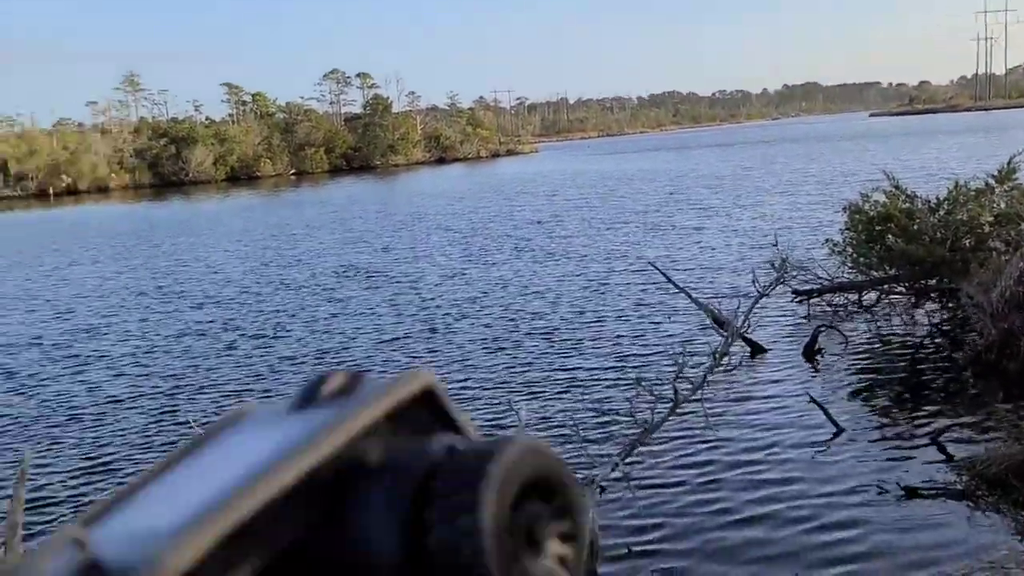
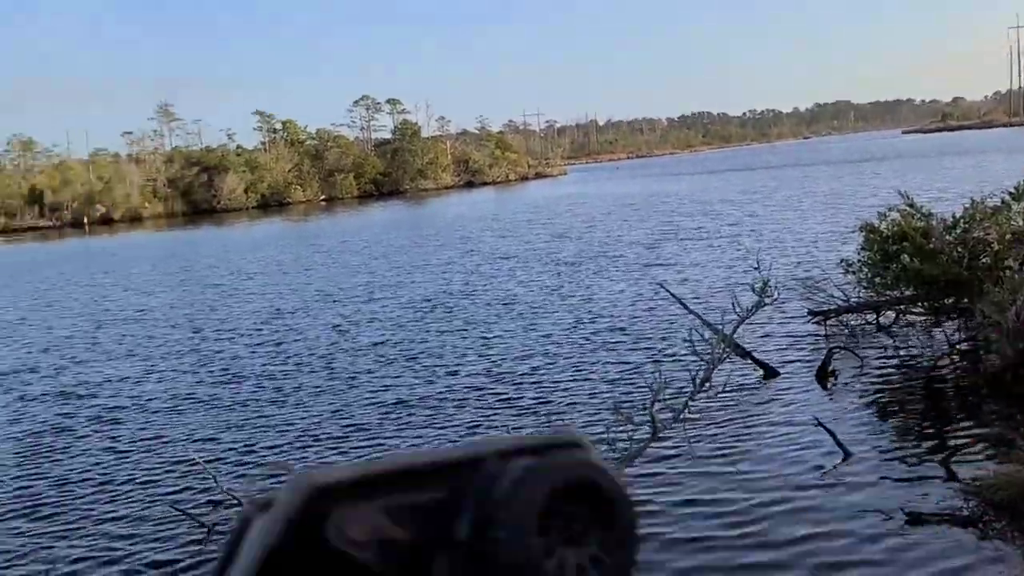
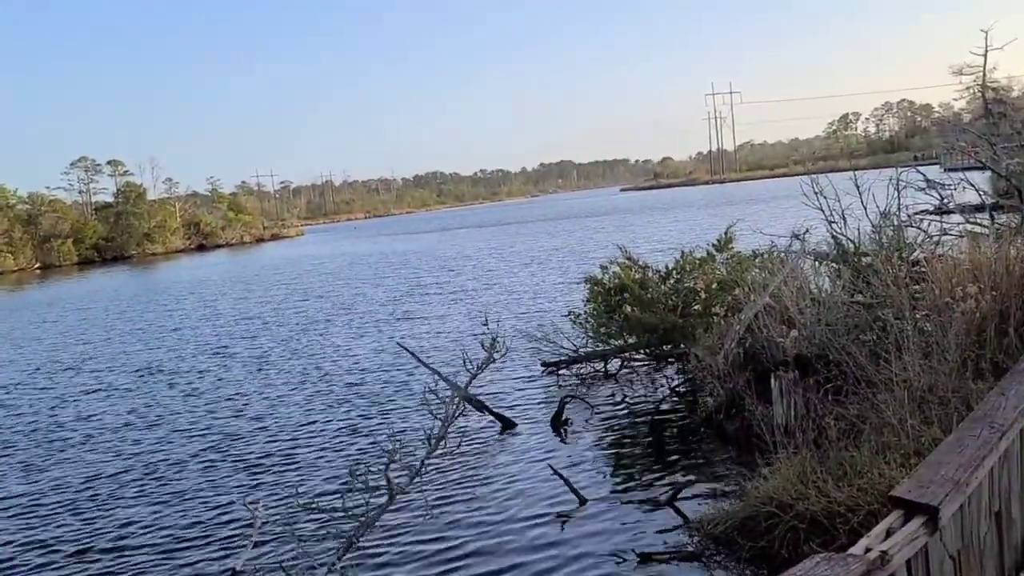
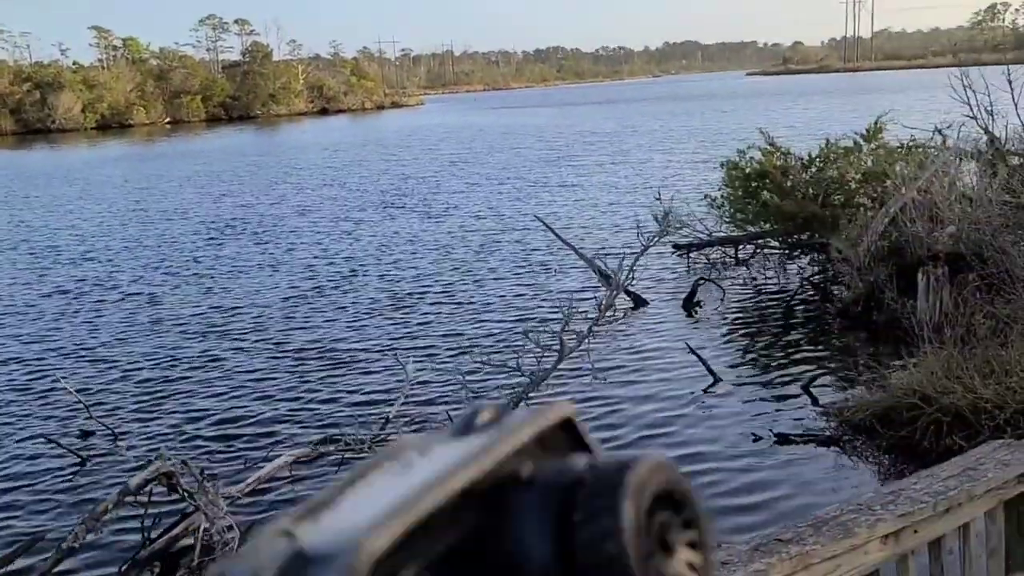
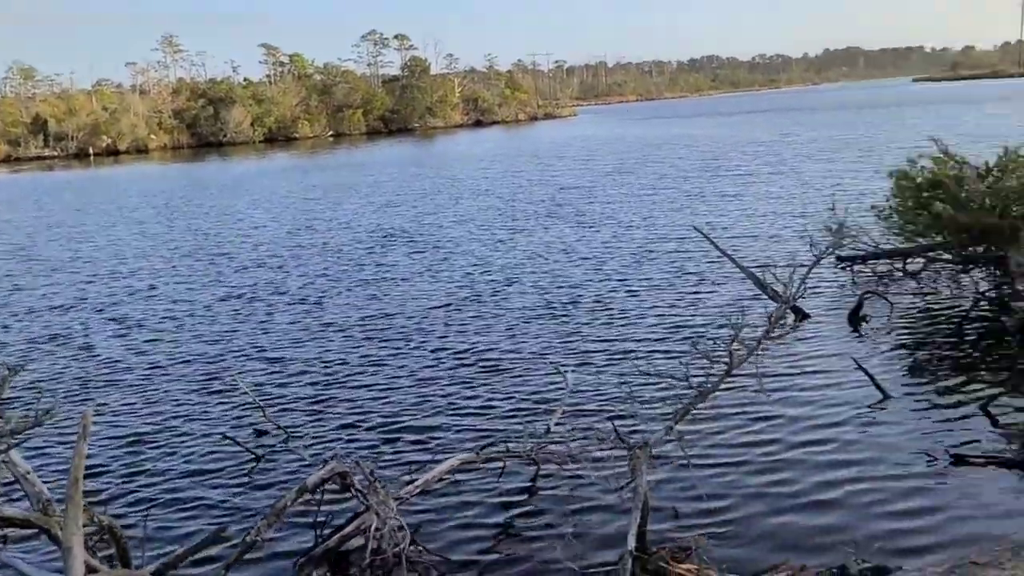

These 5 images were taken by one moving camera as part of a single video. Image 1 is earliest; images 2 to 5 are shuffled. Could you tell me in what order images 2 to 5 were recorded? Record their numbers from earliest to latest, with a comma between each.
5, 4, 3, 2
